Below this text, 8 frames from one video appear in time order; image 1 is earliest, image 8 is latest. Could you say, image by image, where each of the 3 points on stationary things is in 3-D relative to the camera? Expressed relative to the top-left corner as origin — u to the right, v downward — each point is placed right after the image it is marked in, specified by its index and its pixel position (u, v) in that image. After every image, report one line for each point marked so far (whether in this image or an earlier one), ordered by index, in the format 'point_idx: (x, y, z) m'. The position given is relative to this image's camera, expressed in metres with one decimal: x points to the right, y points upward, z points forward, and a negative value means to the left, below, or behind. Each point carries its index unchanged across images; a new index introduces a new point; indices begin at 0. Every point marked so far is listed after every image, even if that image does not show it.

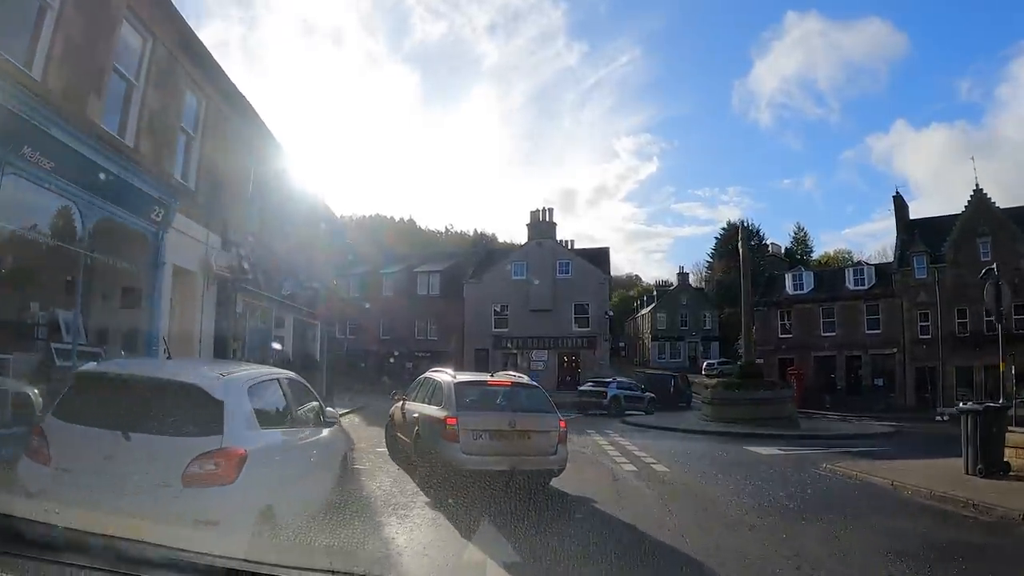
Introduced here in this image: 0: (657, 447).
0: (+3.0, -3.4, +16.0) m
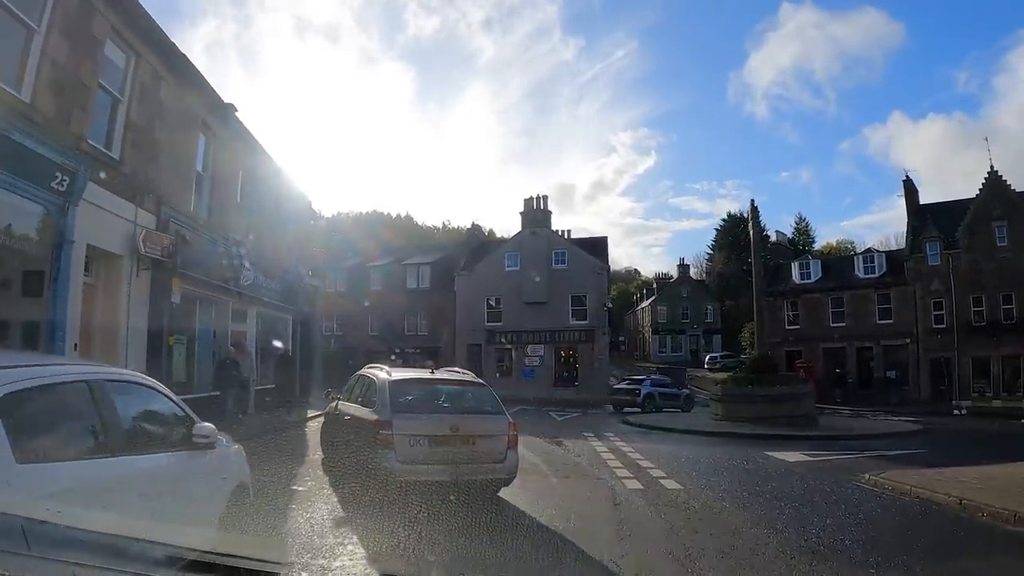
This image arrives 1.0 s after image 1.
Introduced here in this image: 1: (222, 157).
0: (+2.7, -3.0, +13.7) m
1: (-7.1, +3.2, +18.8) m
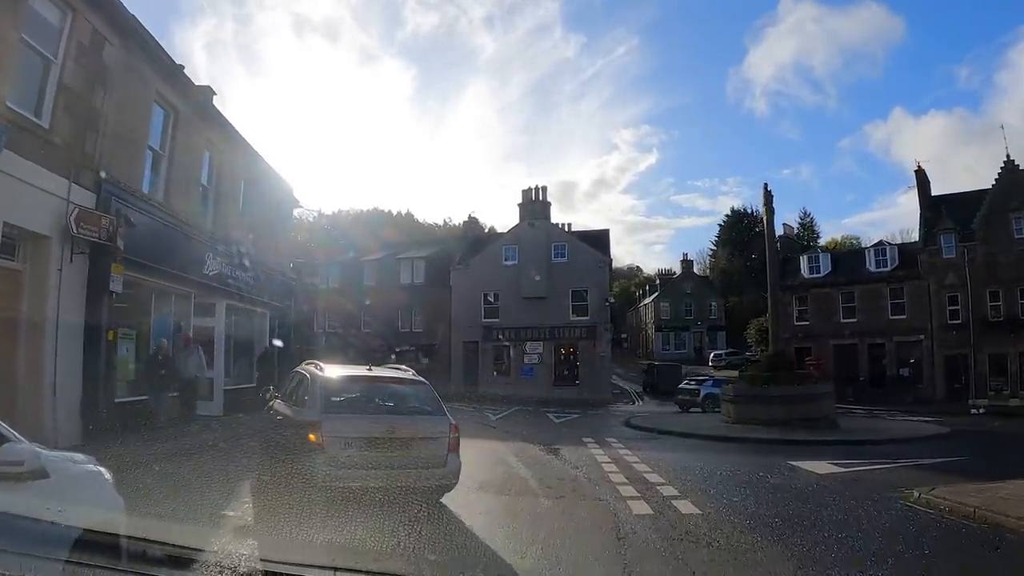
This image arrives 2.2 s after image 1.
0: (+2.5, -2.8, +11.9) m
1: (-7.3, +3.4, +17.0) m
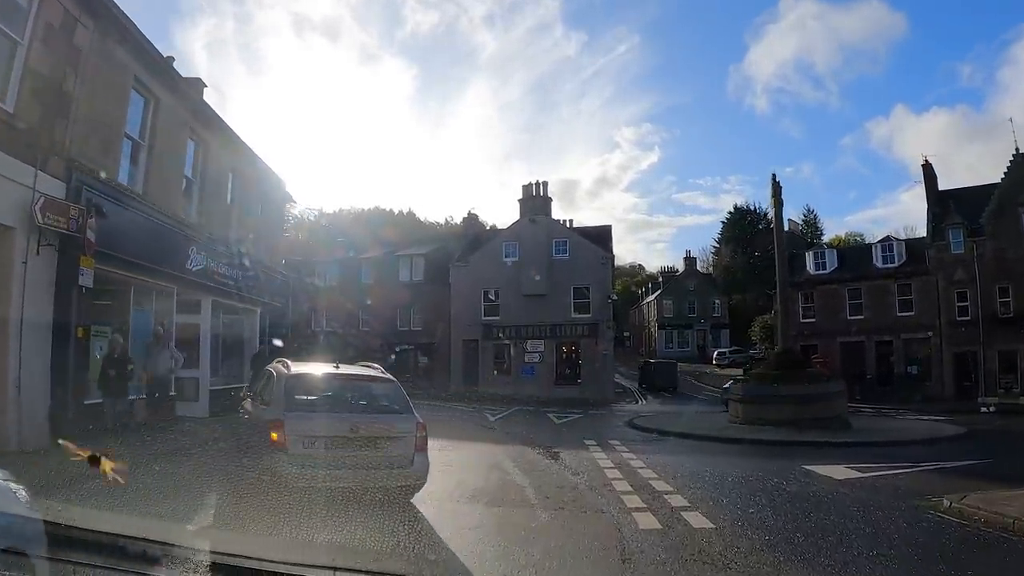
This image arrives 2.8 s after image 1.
0: (+2.5, -2.7, +11.1) m
1: (-7.3, +3.5, +16.2) m
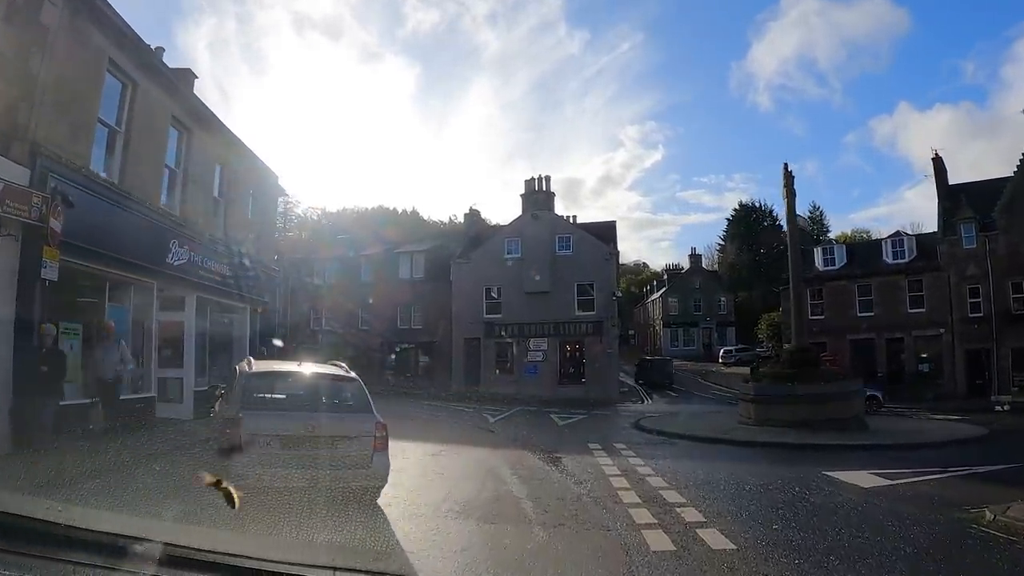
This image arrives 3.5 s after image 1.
0: (+2.4, -2.6, +10.2) m
1: (-7.4, +3.6, +15.4) m
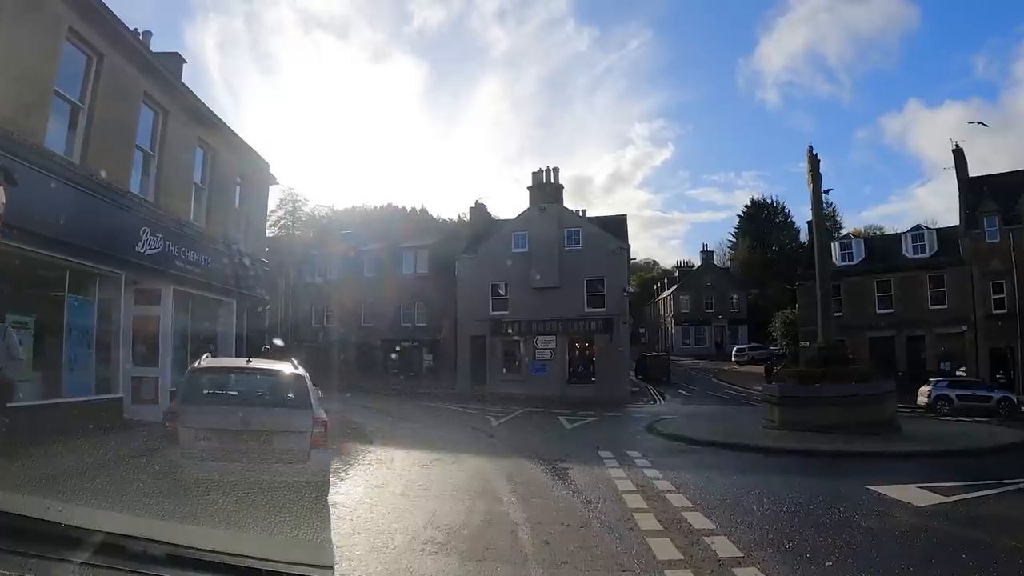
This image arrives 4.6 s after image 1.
0: (+2.4, -2.4, +8.9) m
1: (-7.3, +3.7, +14.1) m
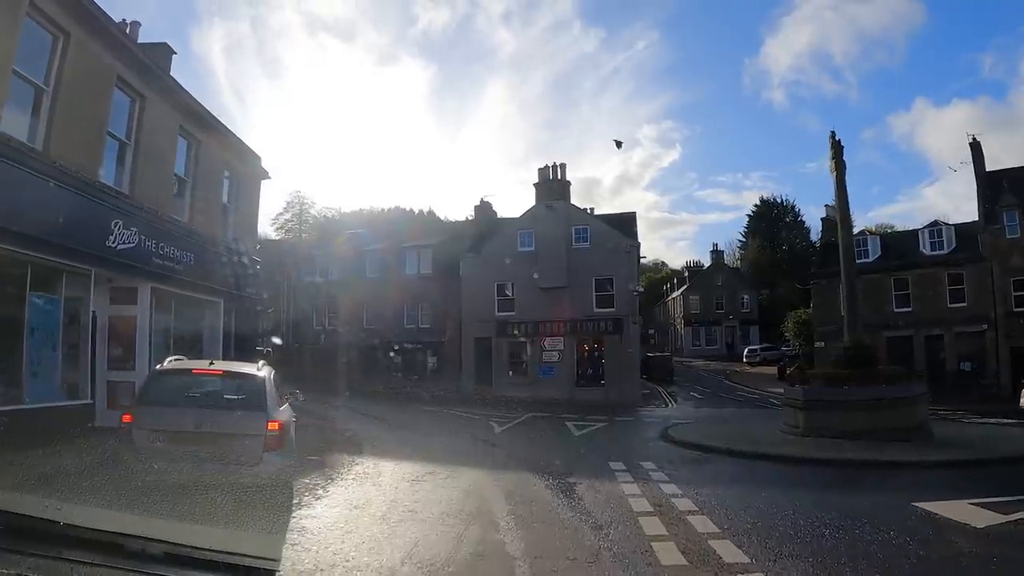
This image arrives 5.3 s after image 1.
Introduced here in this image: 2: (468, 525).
0: (+2.4, -2.3, +7.7) m
1: (-7.3, +3.8, +13.1) m
2: (-0.4, -2.1, +6.8) m
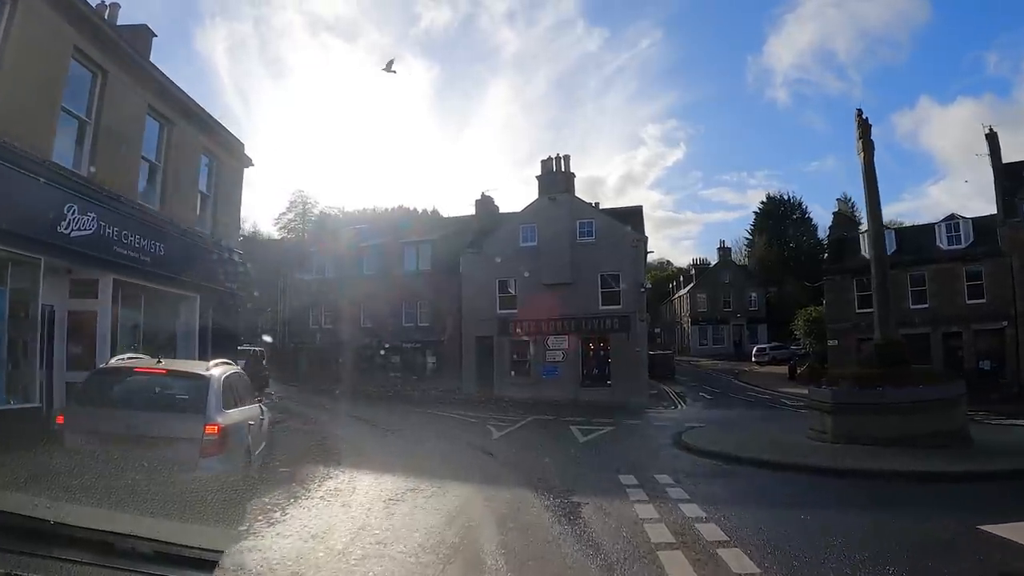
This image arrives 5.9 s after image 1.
0: (+2.3, -2.2, +6.4) m
1: (-7.4, +3.9, +11.8) m
2: (-0.5, -2.0, +5.4) m
